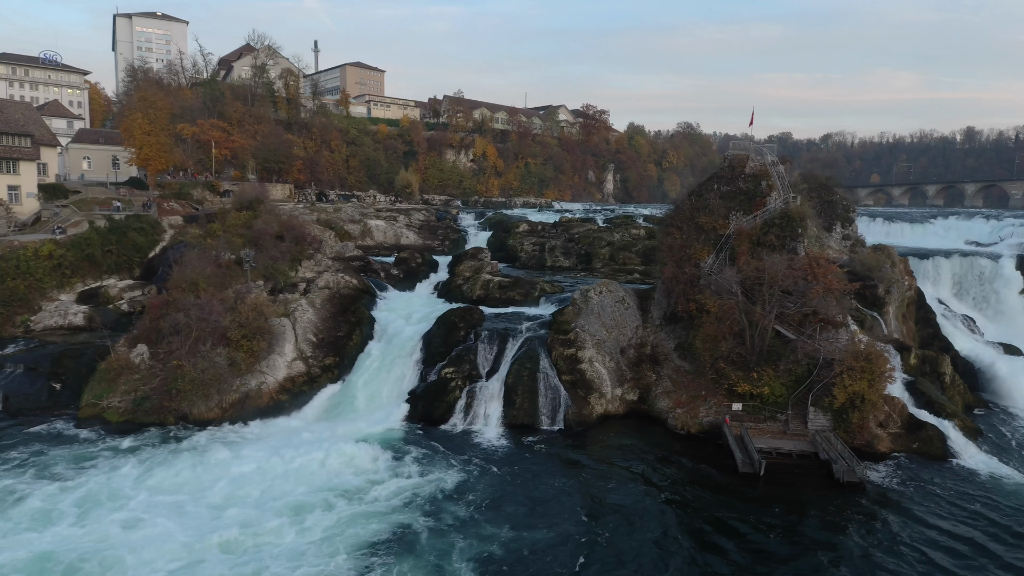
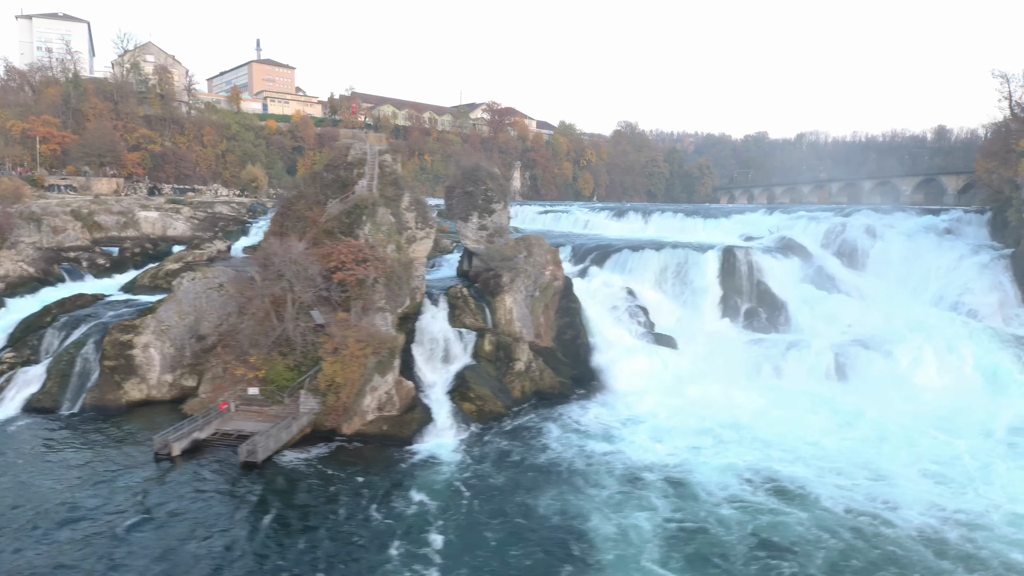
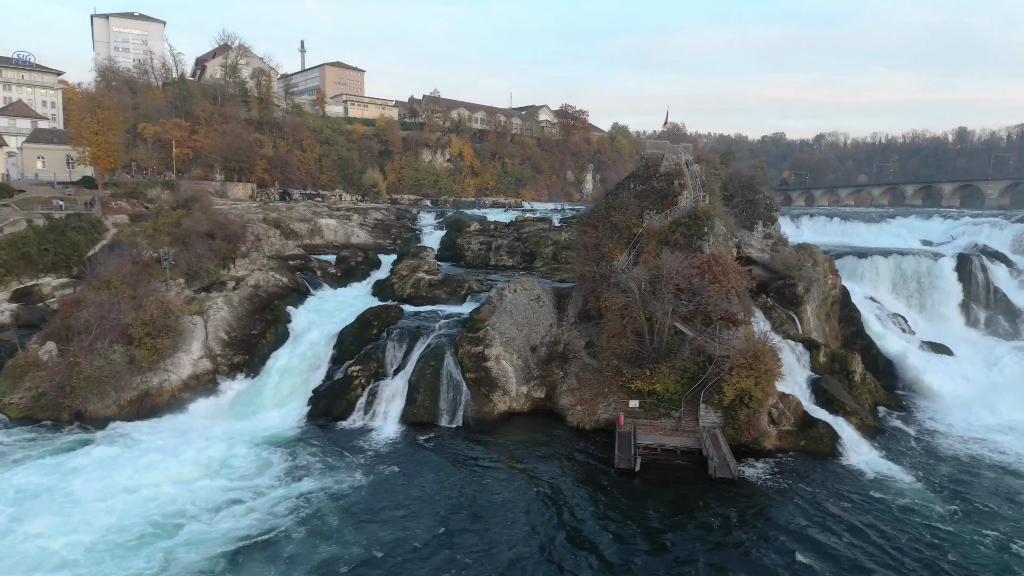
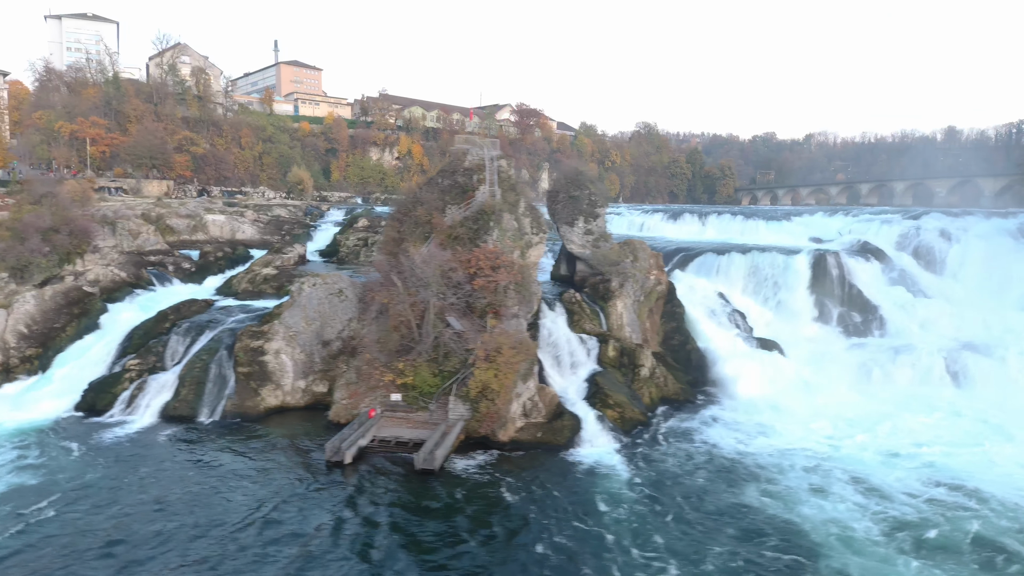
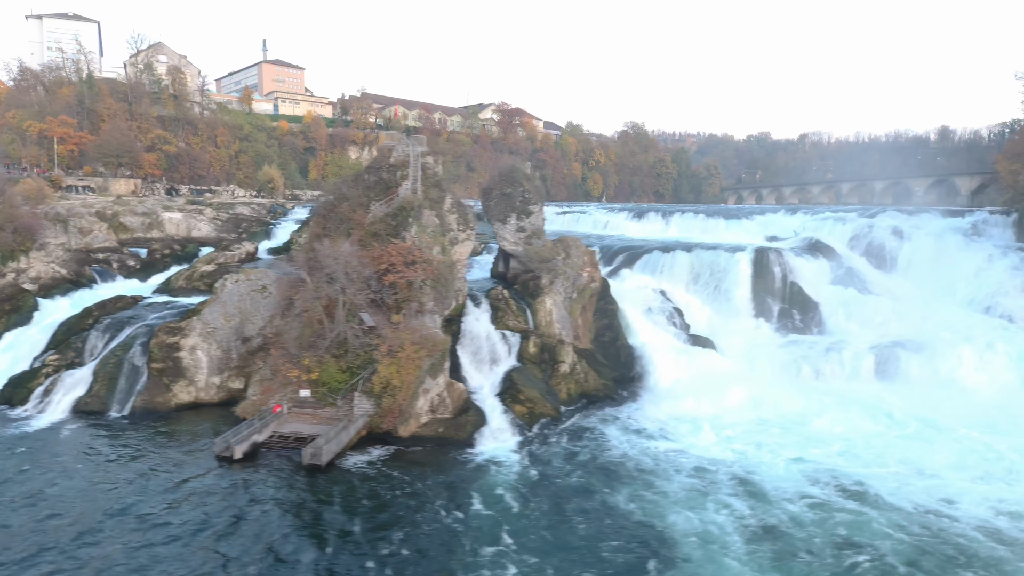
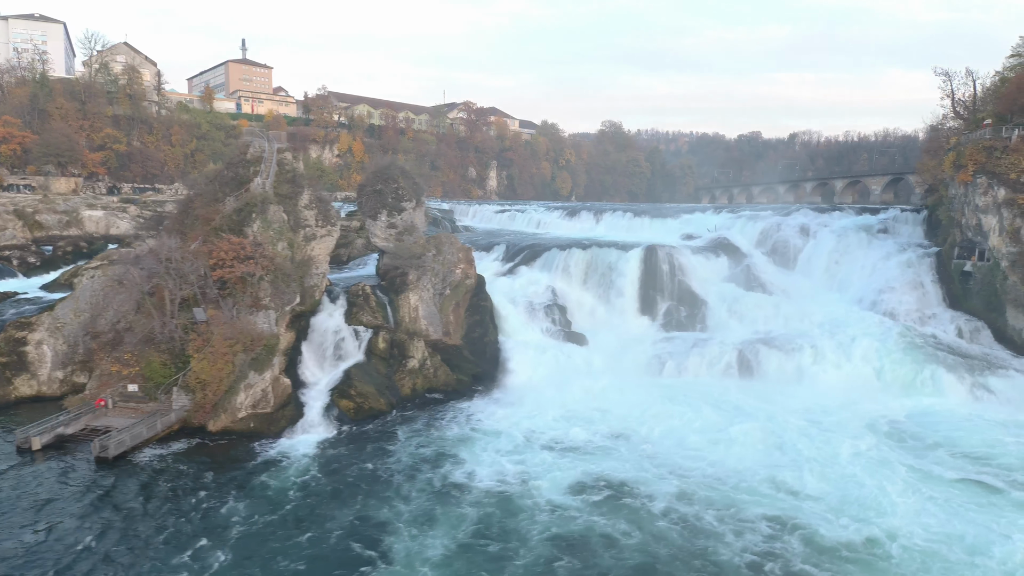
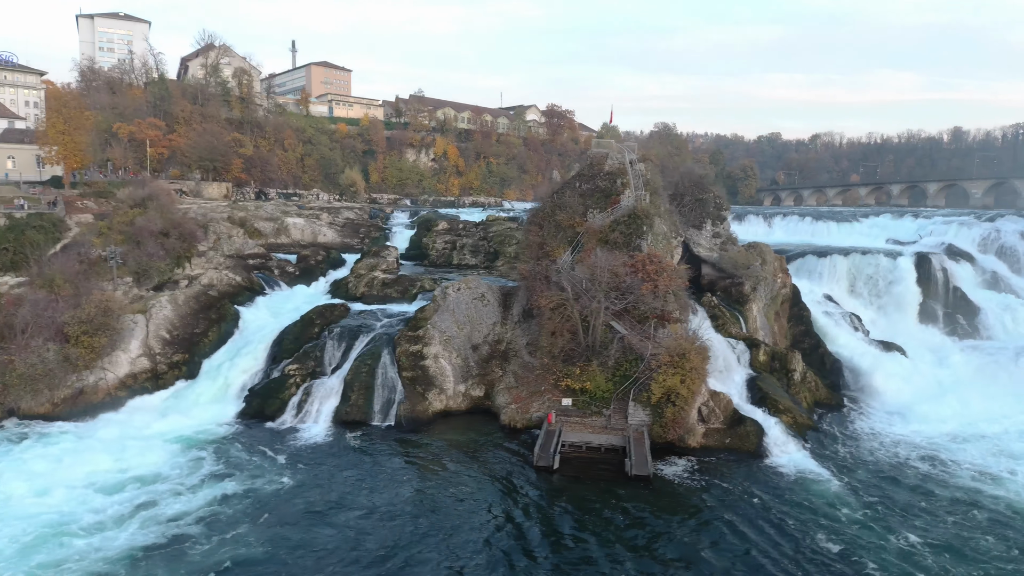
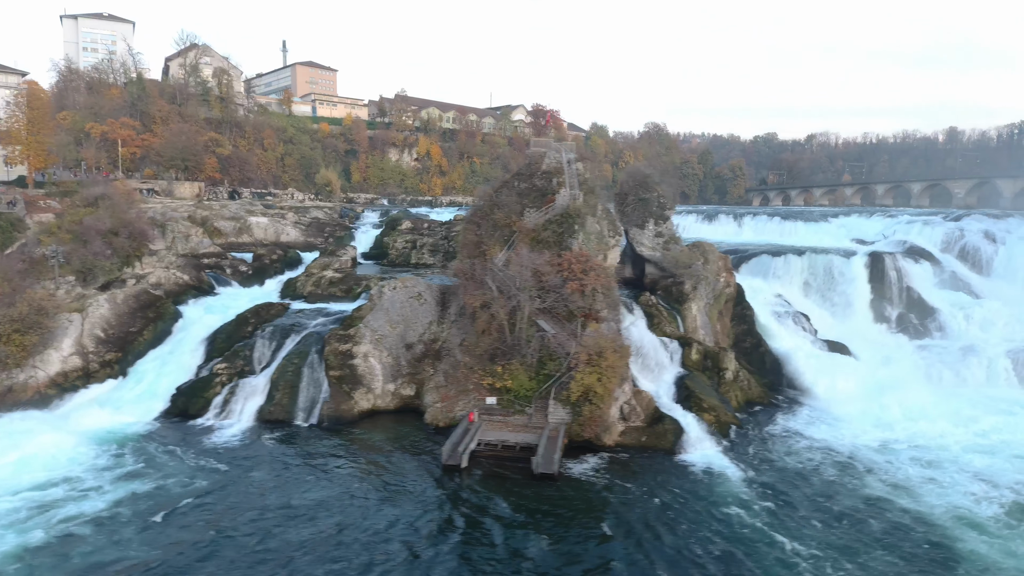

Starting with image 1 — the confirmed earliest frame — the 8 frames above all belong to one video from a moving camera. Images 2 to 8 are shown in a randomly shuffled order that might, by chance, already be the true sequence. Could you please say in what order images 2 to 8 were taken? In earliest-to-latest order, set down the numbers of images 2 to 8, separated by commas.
3, 7, 8, 4, 5, 2, 6
